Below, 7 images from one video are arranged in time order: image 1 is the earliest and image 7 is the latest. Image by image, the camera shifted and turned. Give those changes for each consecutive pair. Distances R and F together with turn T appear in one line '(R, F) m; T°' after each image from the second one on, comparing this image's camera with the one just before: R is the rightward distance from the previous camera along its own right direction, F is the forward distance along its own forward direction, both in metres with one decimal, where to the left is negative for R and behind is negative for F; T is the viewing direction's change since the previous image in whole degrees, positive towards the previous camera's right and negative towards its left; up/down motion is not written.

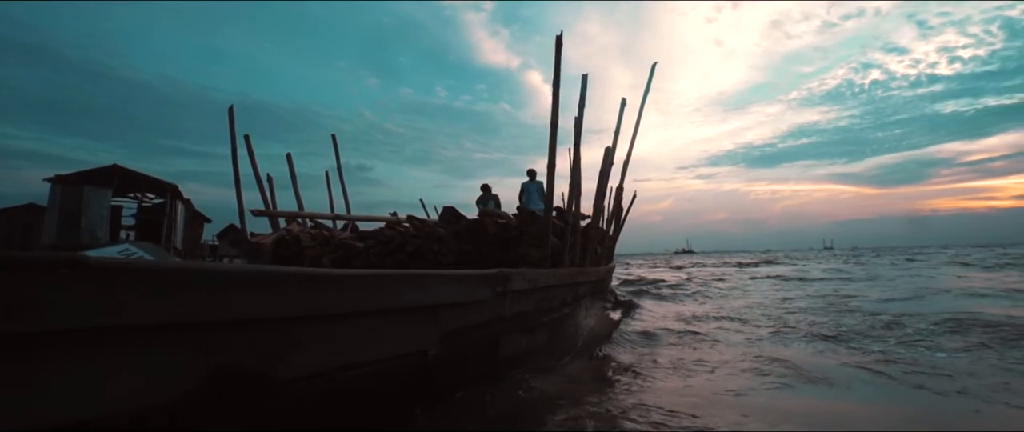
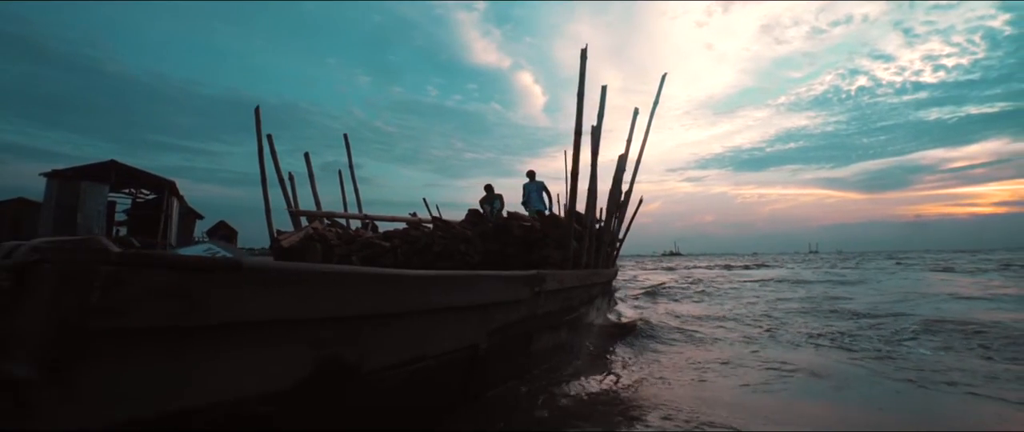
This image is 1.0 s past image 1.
(-0.4, -0.2) m; +1°
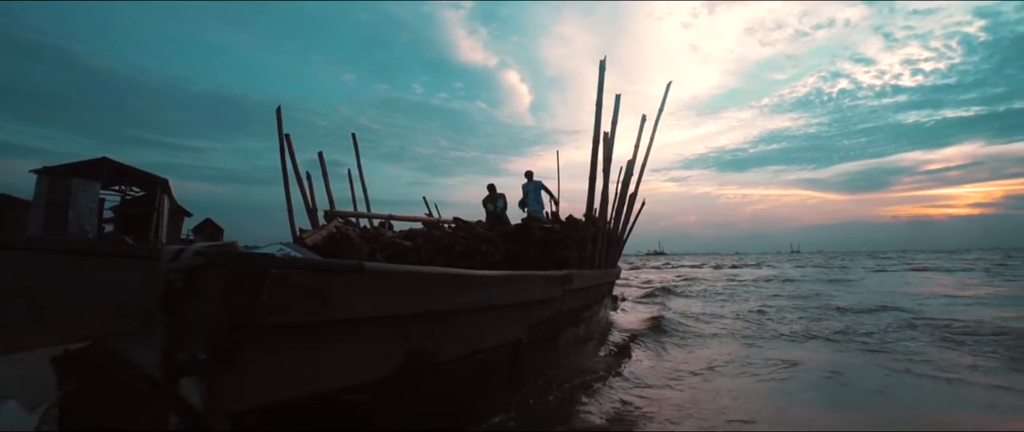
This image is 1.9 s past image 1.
(-0.4, -0.2) m; +1°
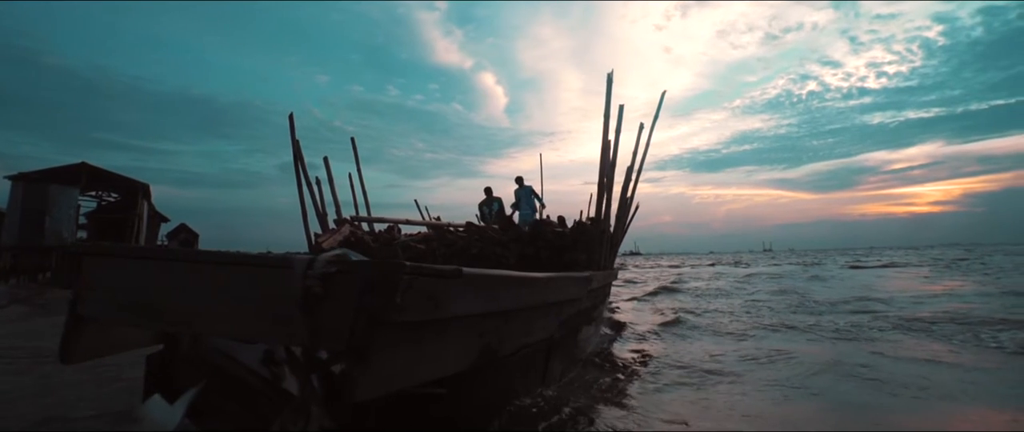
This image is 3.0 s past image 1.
(-0.5, -0.2) m; +2°
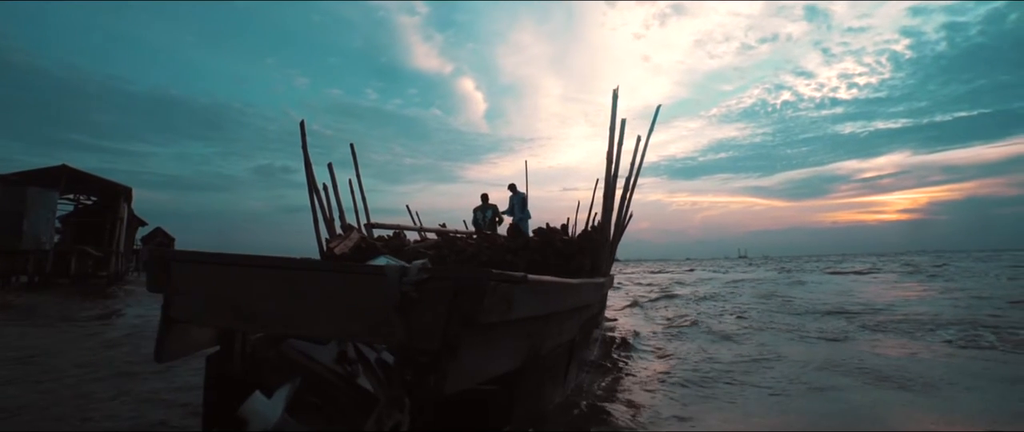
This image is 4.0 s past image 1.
(-0.4, -0.1) m; +2°
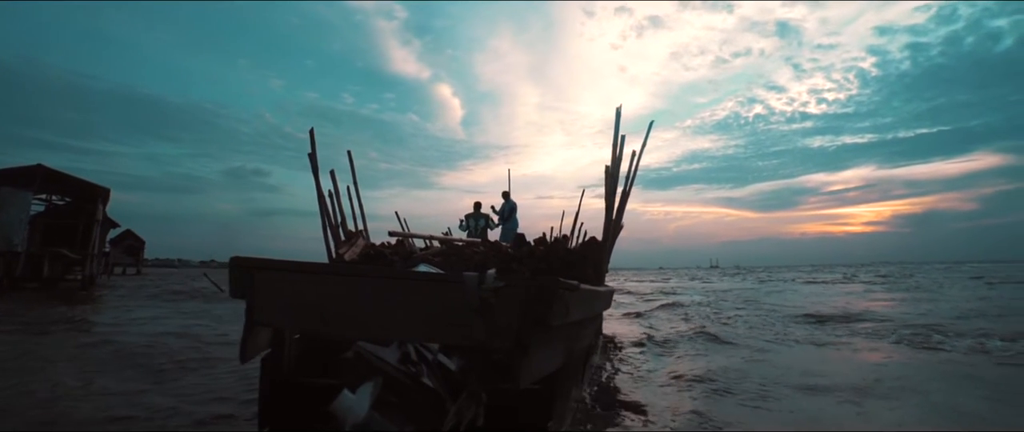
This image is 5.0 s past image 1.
(-0.4, -0.2) m; +2°
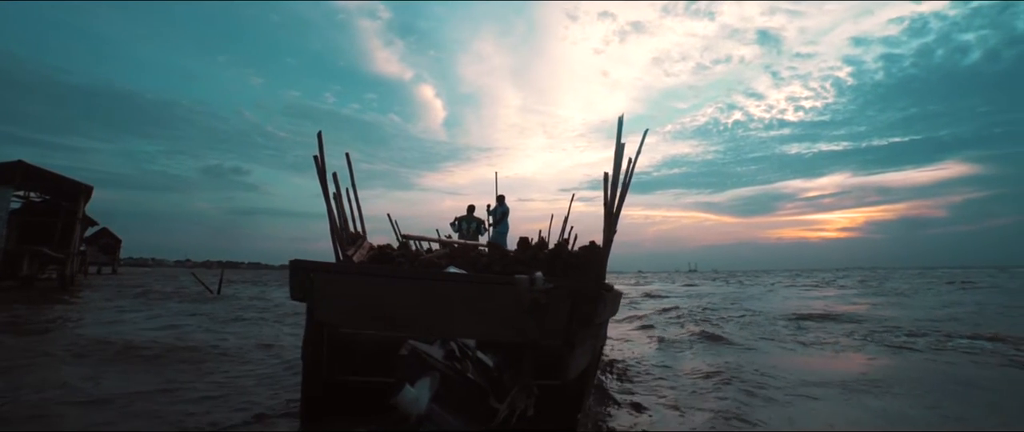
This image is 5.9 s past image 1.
(-0.3, -0.1) m; +2°
